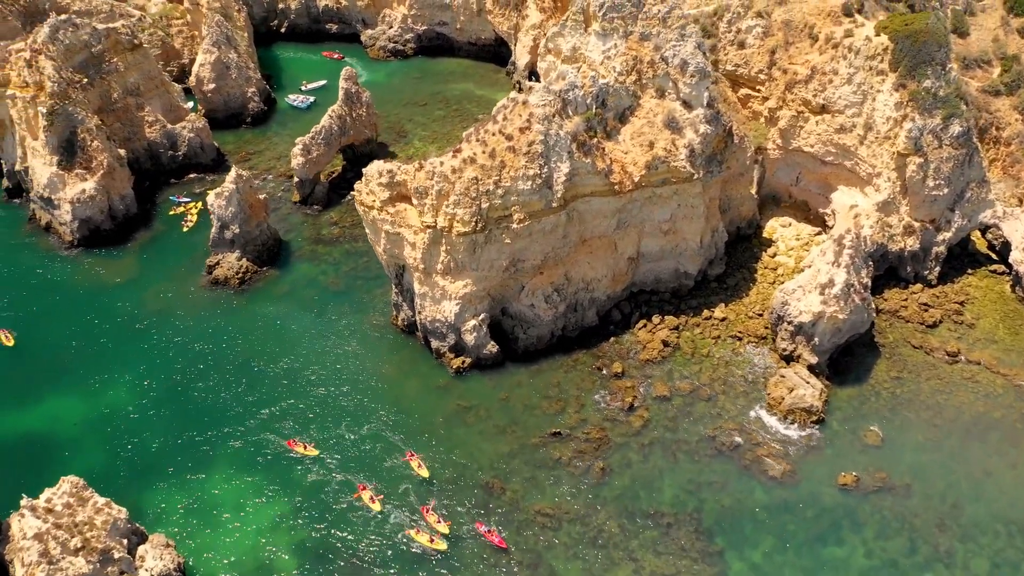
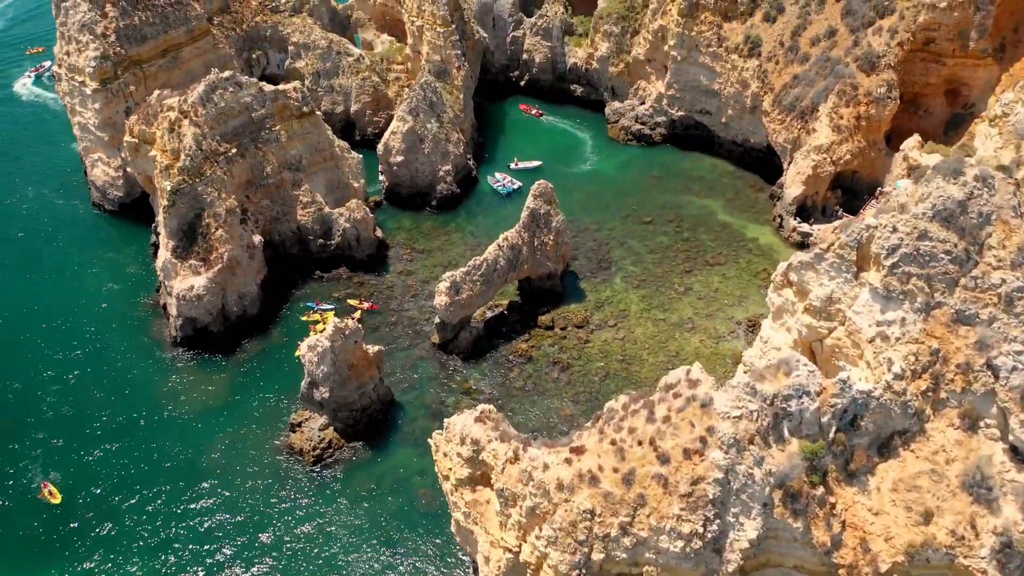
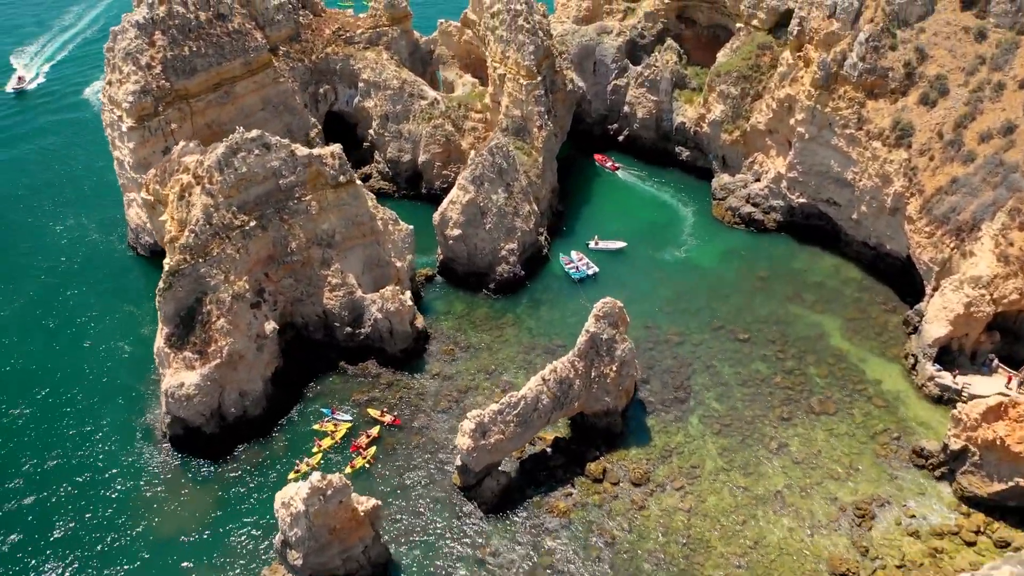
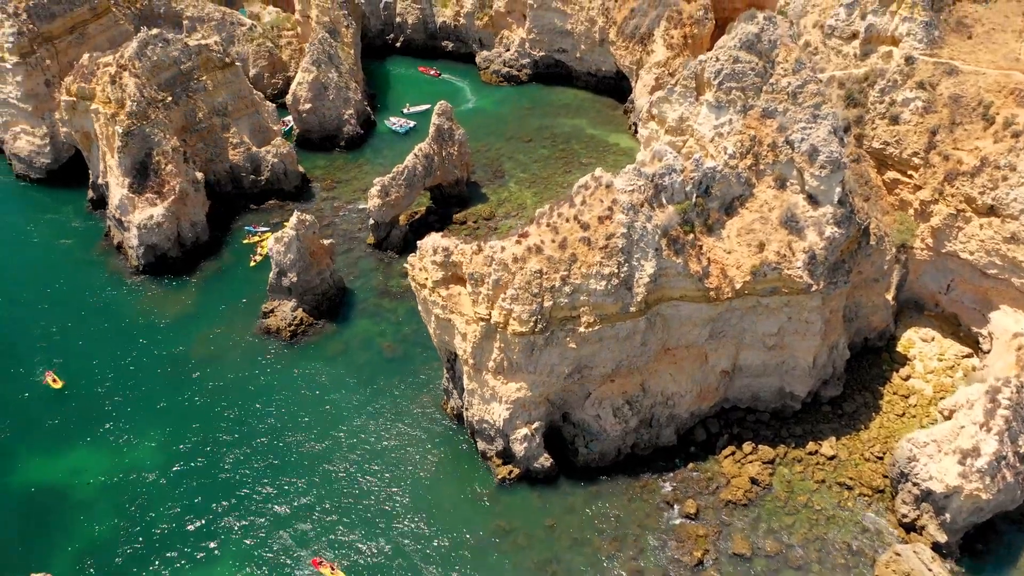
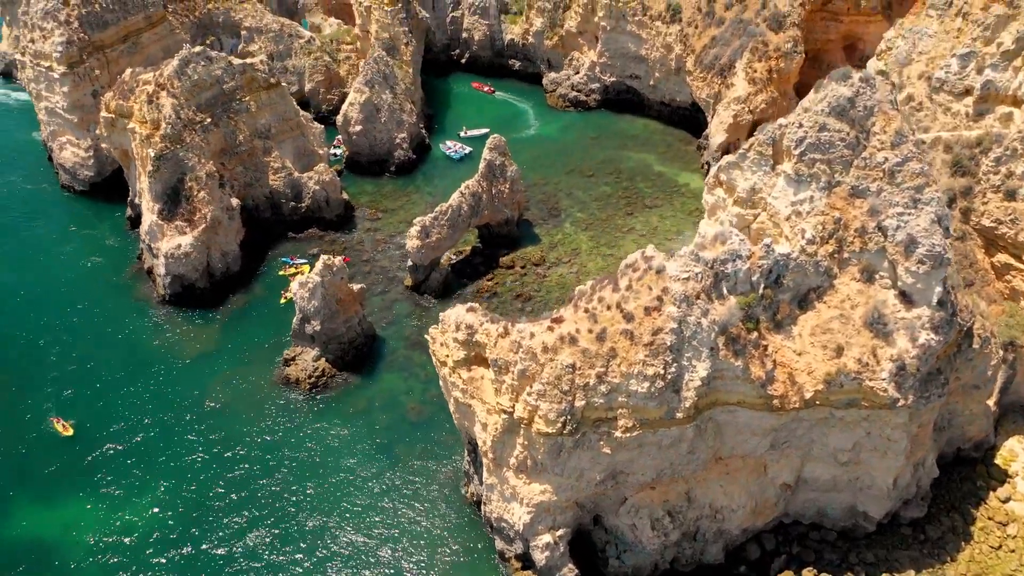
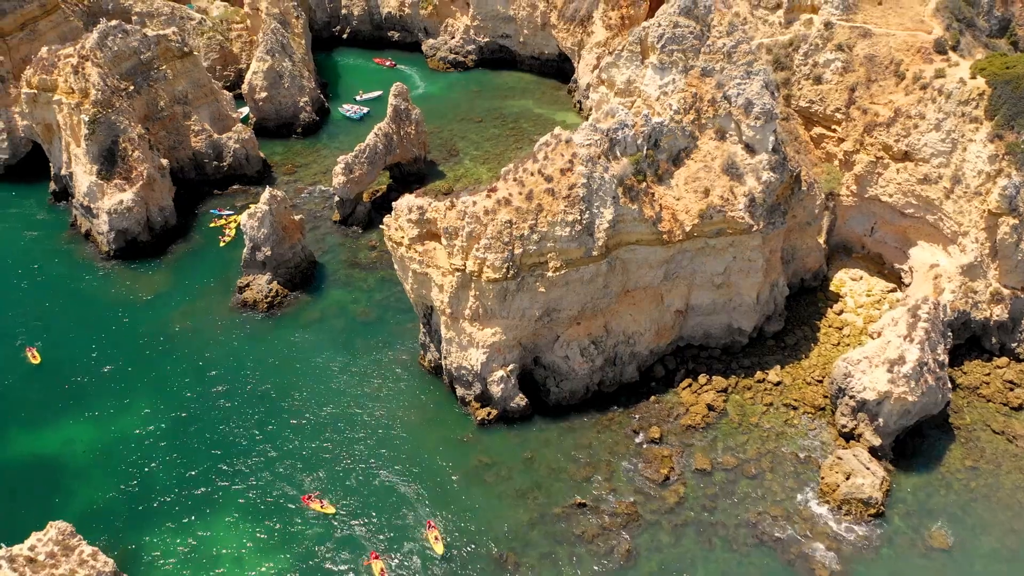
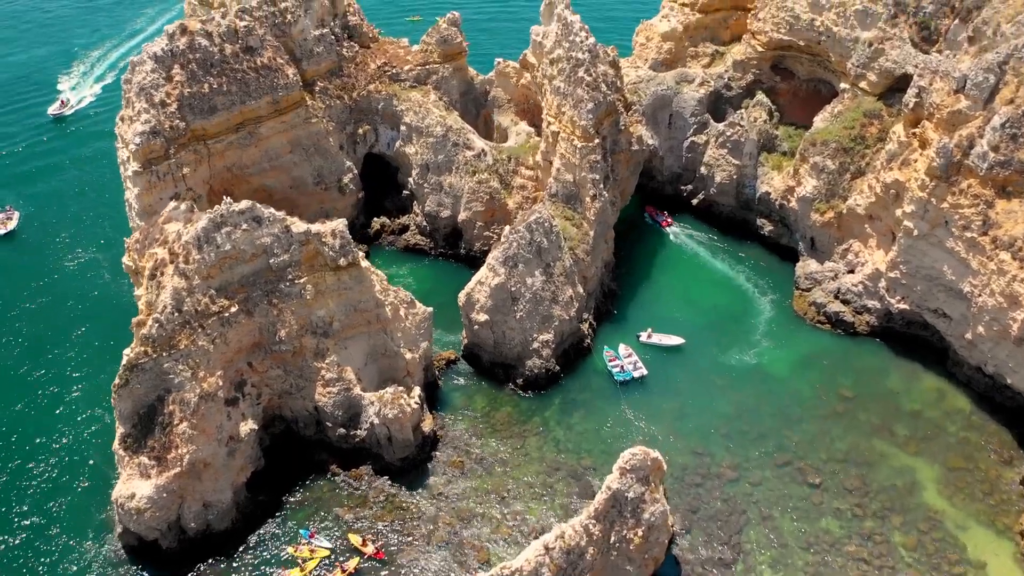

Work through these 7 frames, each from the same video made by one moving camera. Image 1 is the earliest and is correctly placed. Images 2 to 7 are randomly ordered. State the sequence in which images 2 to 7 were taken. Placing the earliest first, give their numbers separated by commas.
6, 4, 5, 2, 3, 7
